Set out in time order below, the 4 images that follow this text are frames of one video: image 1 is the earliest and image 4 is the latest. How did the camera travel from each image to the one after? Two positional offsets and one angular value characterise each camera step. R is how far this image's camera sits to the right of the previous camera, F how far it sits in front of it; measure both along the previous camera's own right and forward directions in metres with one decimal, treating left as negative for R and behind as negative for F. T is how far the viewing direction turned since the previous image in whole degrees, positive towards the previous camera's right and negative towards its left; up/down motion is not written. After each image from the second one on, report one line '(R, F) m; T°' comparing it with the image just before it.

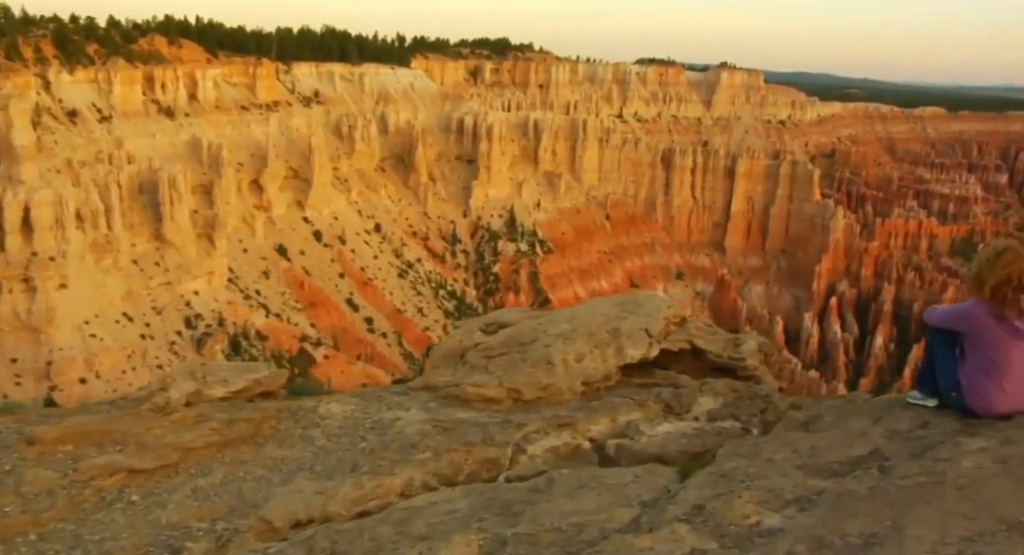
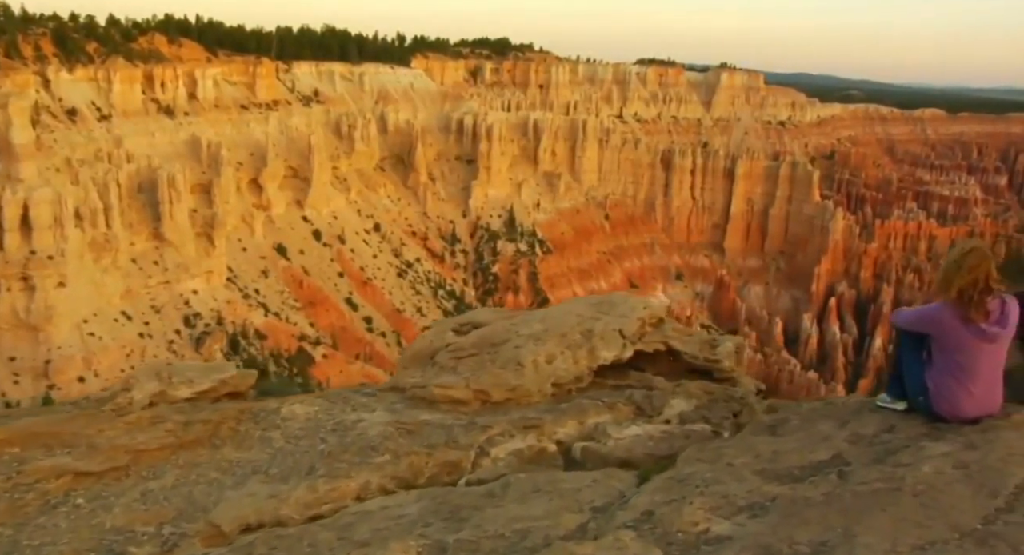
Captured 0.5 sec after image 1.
(+0.3, +0.1) m; 0°
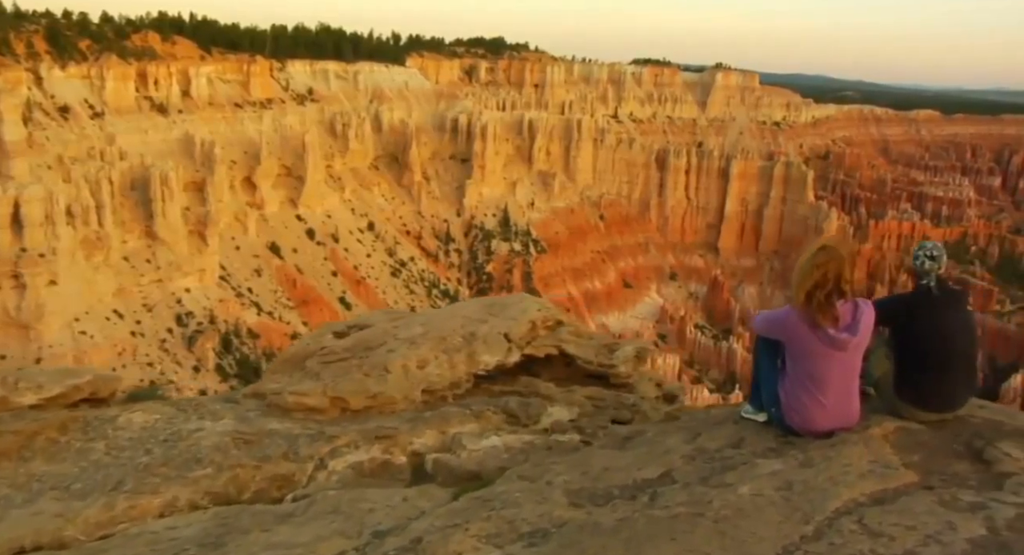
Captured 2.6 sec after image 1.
(+1.0, +0.4) m; 0°
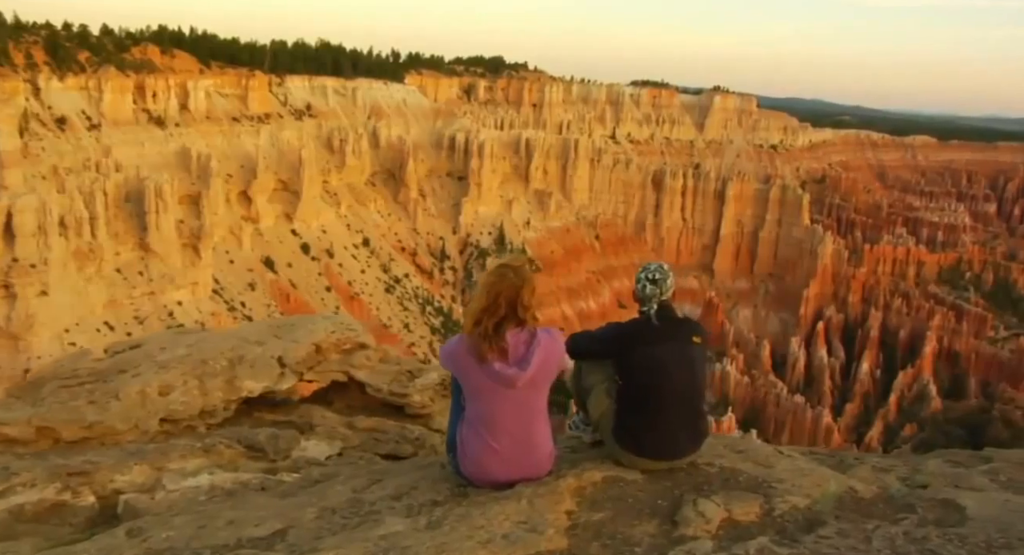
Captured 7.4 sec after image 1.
(+1.8, +0.6) m; 0°
